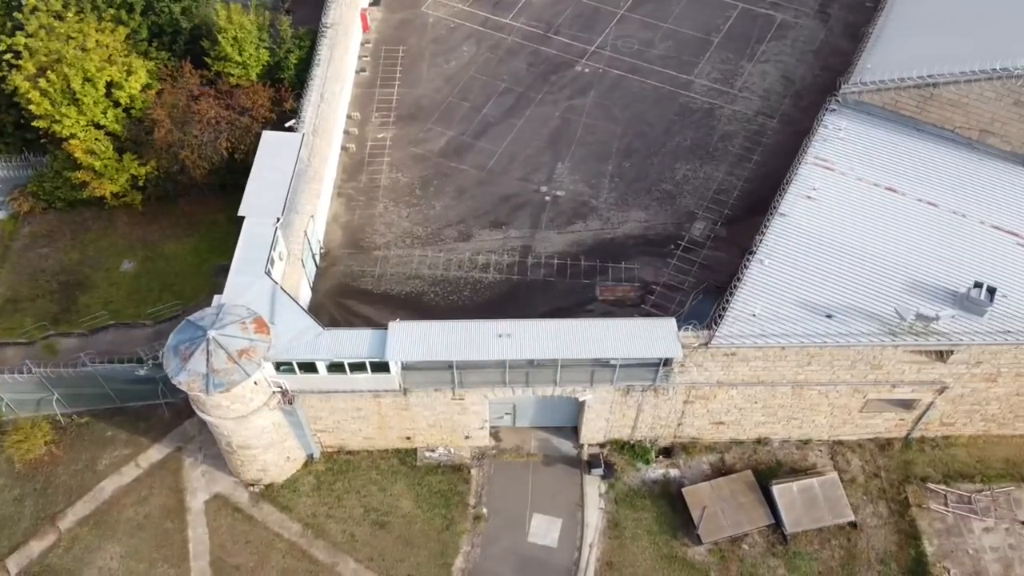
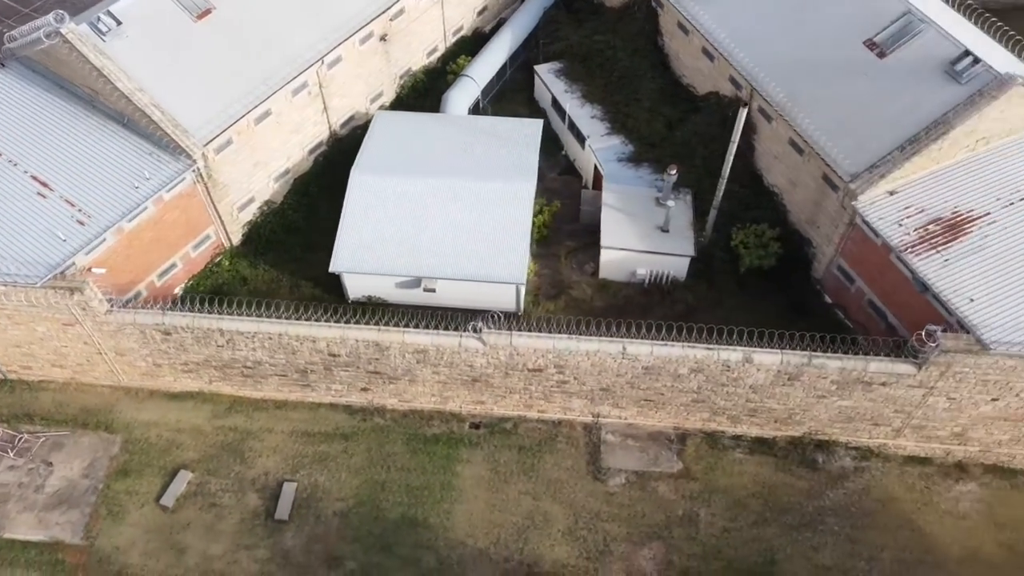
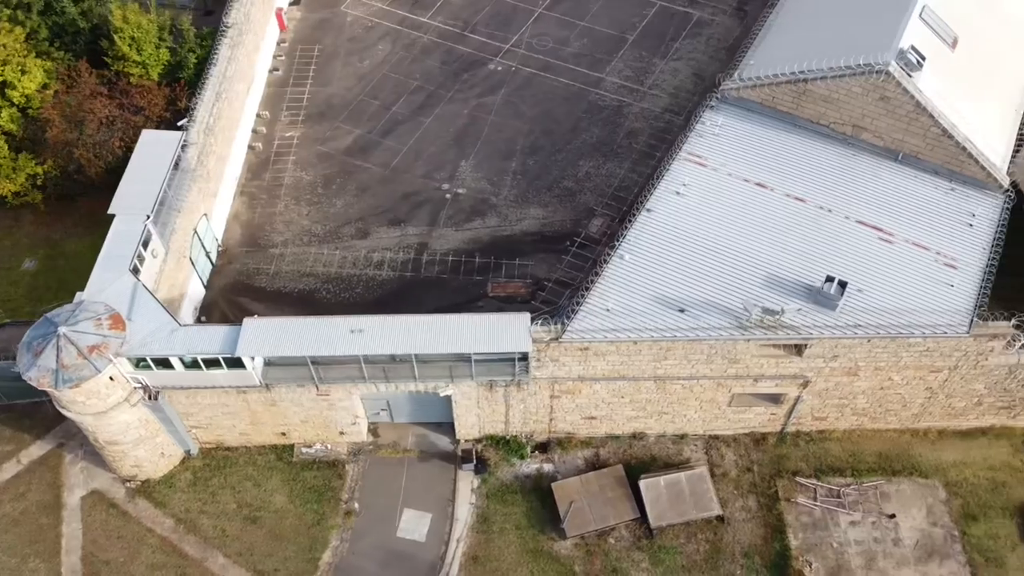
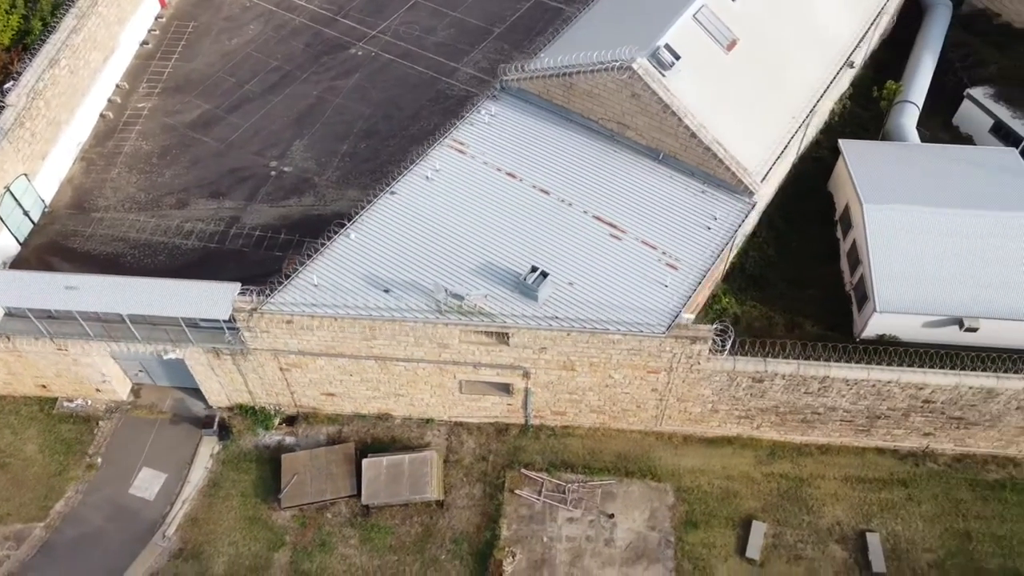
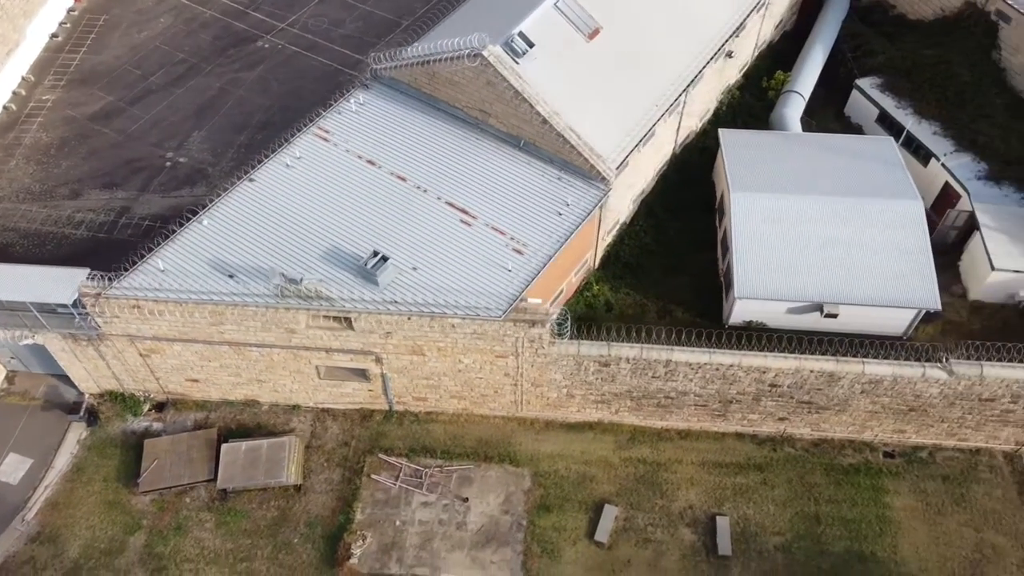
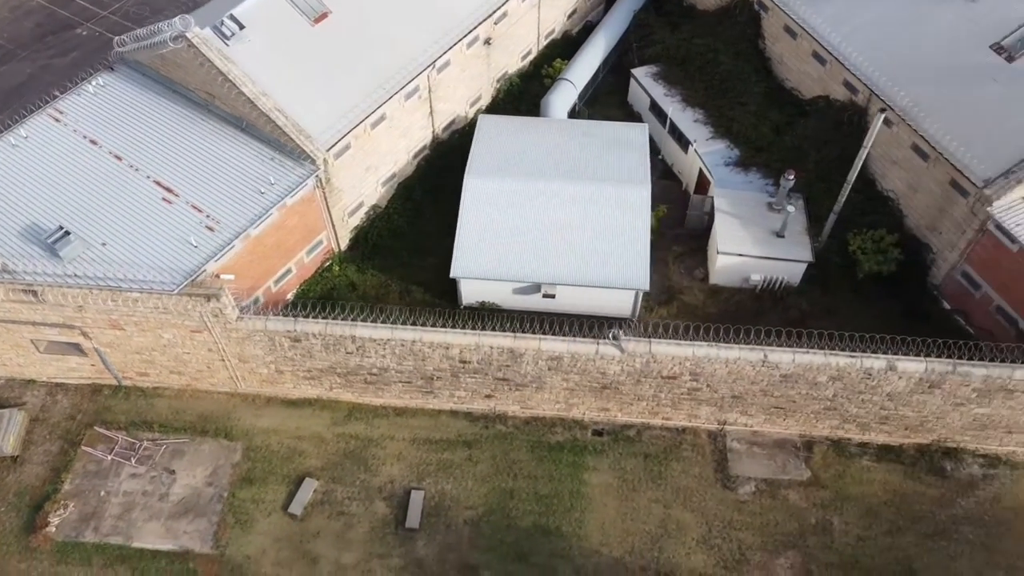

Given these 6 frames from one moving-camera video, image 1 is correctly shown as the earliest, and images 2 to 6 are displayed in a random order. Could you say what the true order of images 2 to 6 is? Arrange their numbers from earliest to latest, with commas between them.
3, 4, 5, 6, 2
